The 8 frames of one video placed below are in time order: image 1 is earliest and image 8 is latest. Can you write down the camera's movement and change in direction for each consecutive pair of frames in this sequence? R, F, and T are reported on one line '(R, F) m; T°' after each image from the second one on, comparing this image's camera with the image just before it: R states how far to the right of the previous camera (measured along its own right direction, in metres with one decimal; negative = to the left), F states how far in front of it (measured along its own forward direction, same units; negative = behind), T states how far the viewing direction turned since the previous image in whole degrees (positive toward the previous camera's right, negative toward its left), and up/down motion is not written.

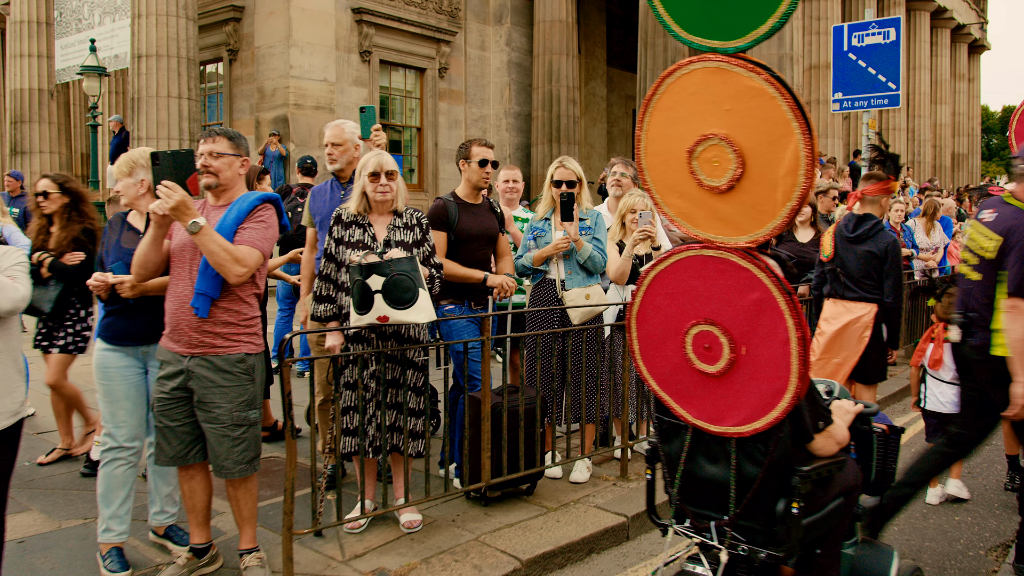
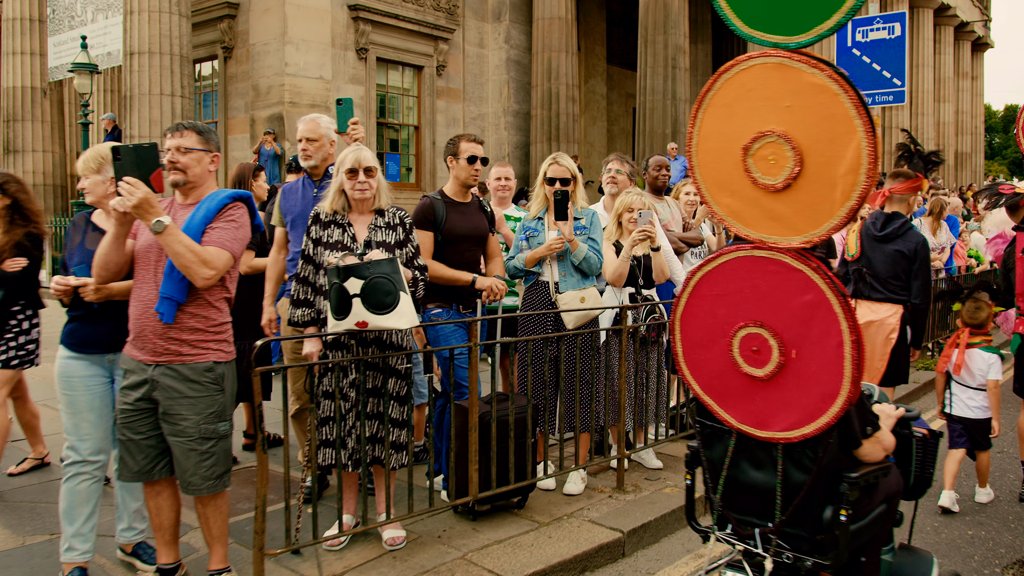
(+0.1, +0.2) m; 0°
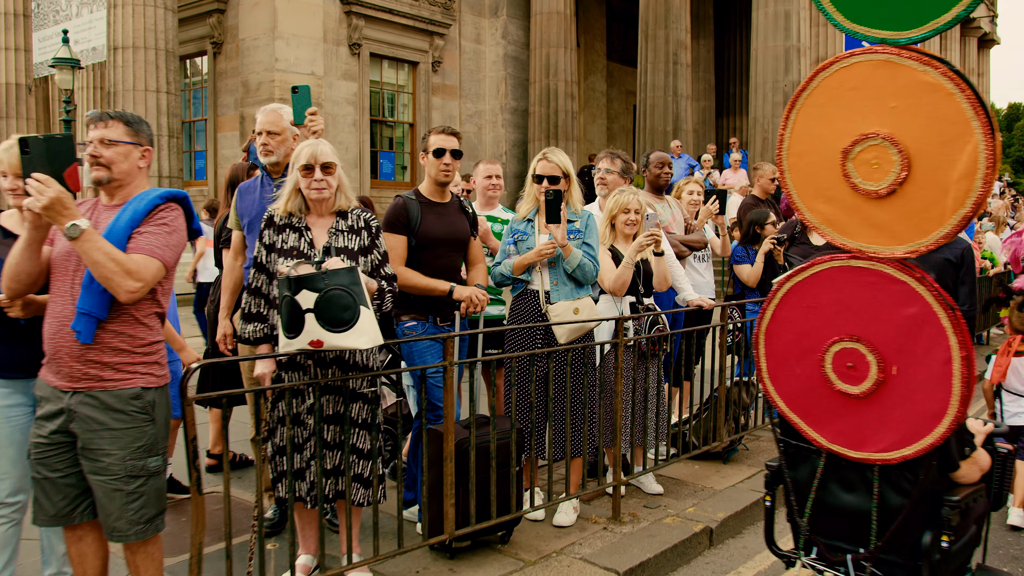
(+0.1, +0.5) m; 0°
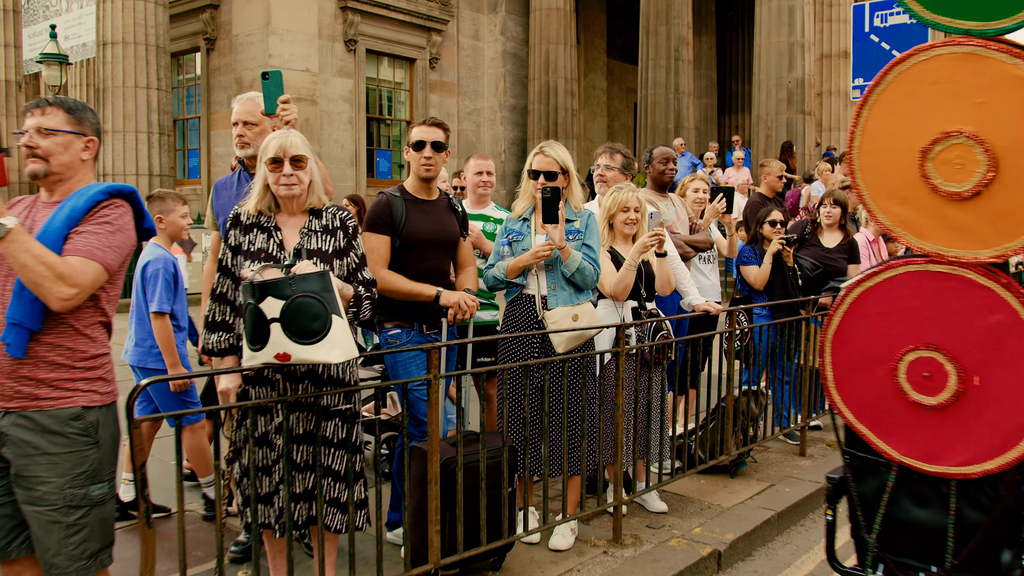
(0.0, +0.3) m; 0°
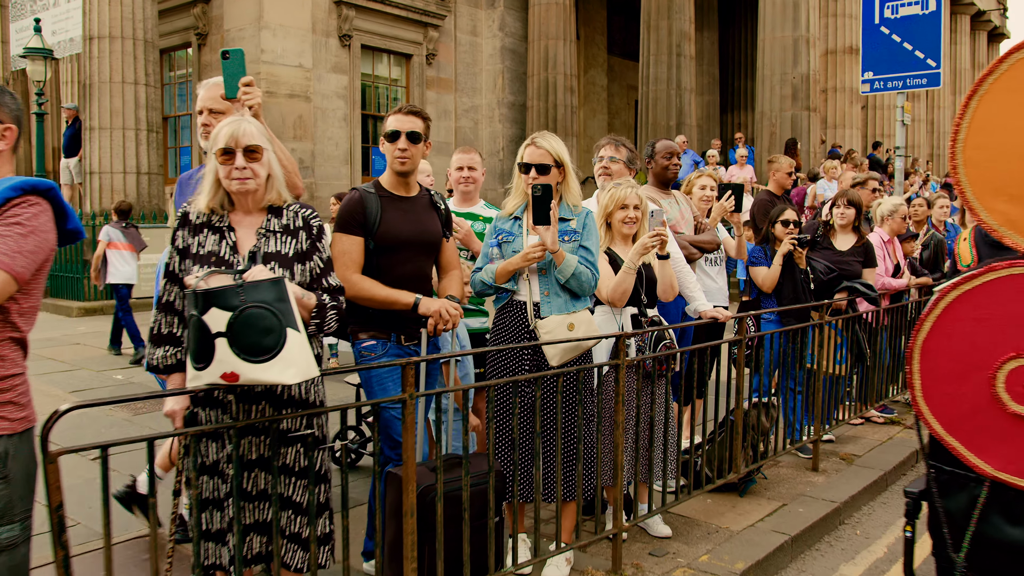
(0.0, +0.4) m; 0°
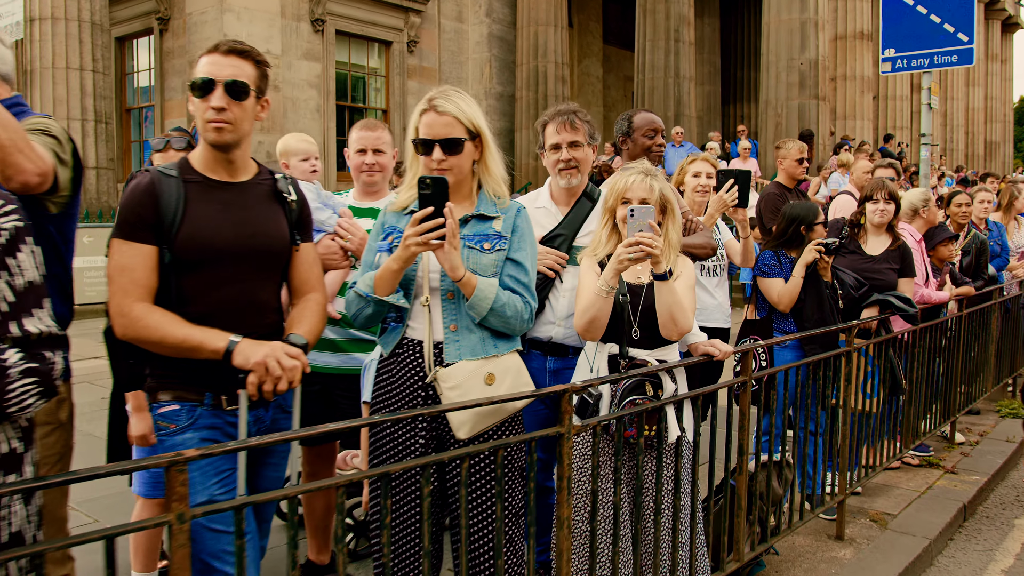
(+0.3, +1.3) m; 0°
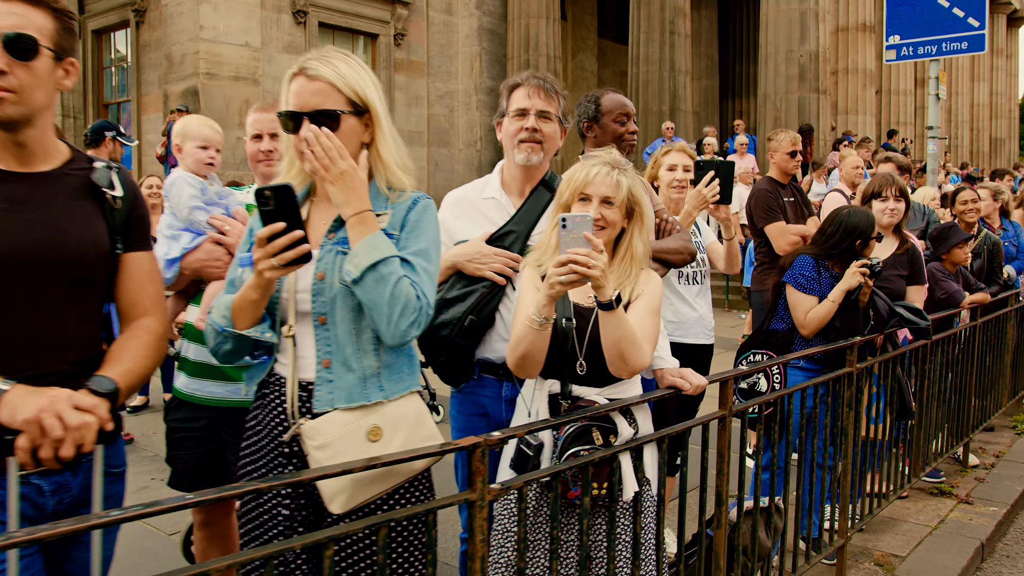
(+0.2, +0.6) m; 0°
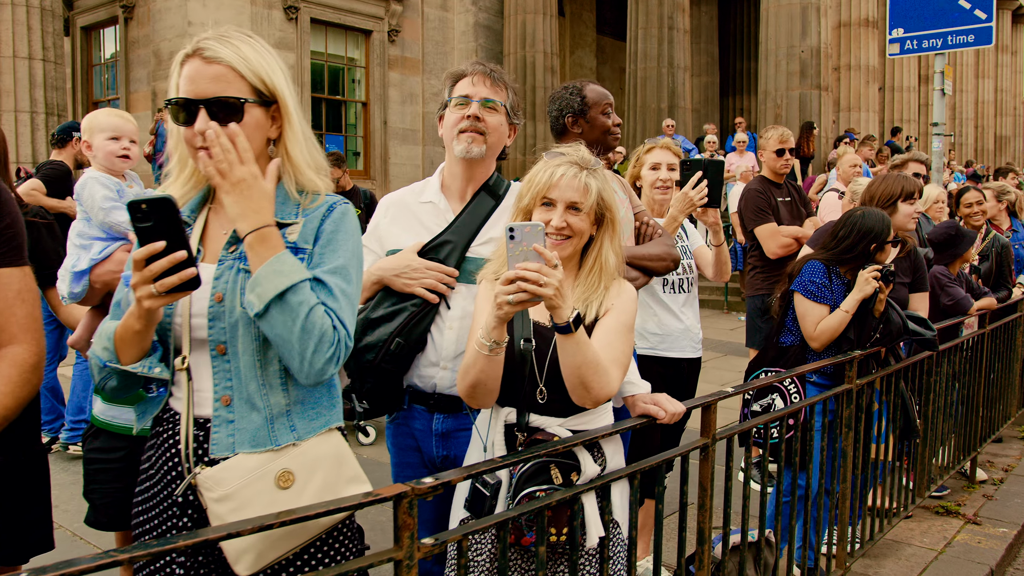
(+0.1, +0.3) m; 0°
